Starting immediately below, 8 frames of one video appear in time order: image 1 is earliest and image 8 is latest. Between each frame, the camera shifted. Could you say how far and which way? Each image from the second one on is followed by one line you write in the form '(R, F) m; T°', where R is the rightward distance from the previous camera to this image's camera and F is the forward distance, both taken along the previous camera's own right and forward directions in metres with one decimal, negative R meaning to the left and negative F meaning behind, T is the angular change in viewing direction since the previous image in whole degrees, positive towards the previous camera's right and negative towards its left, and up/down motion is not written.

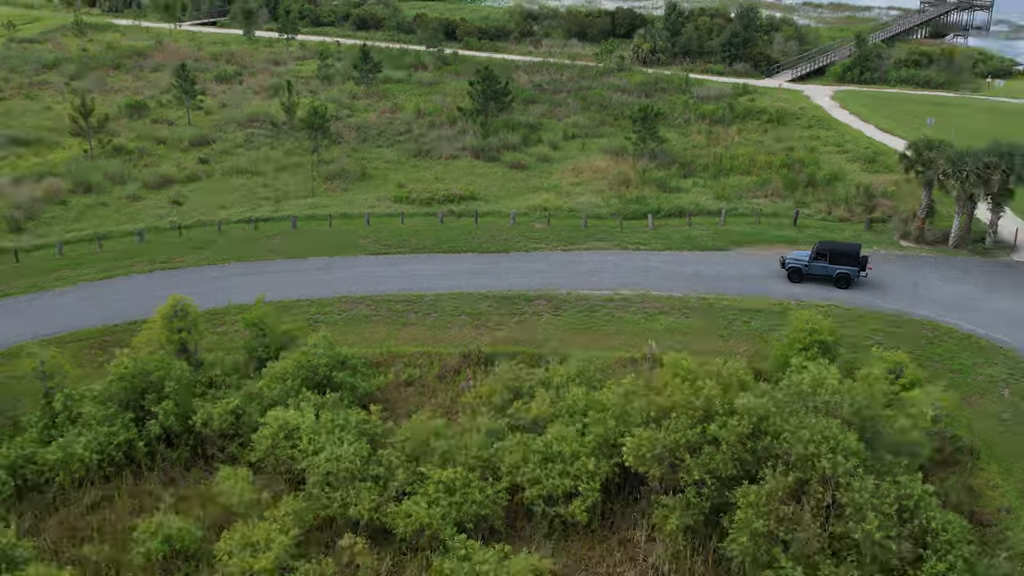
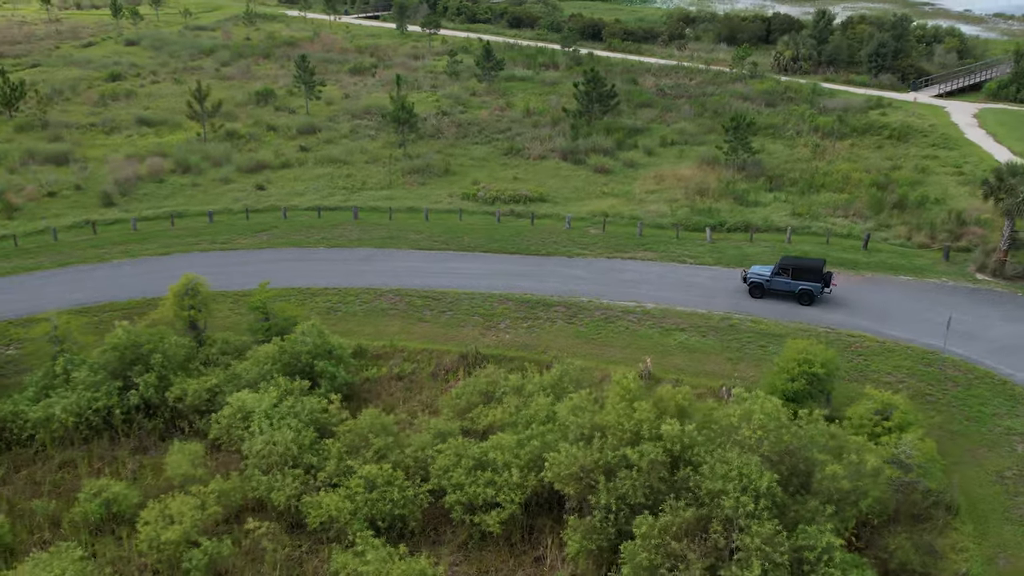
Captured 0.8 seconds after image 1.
(+3.9, +0.6) m; -11°
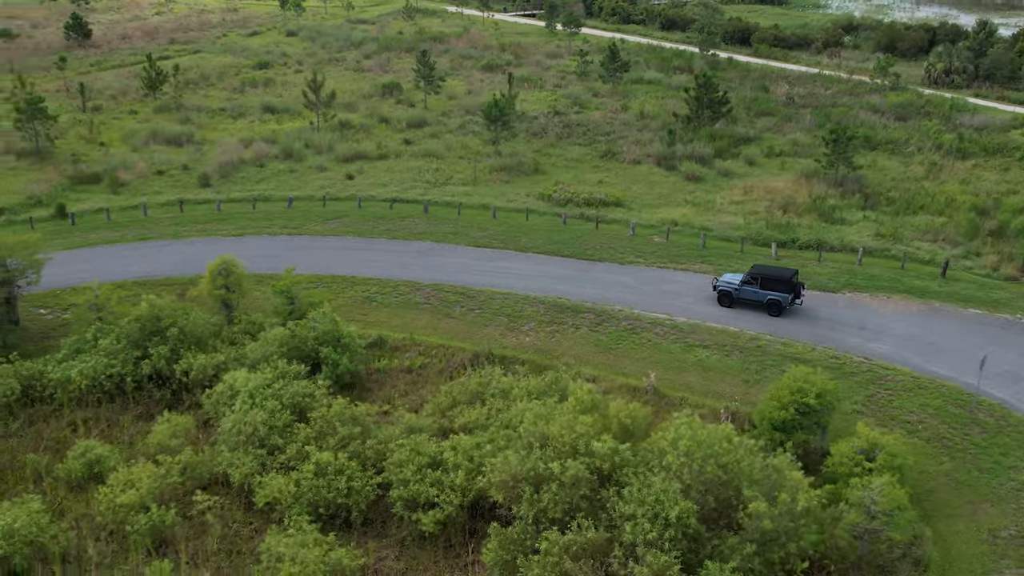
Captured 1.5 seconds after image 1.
(+3.5, +0.5) m; -11°
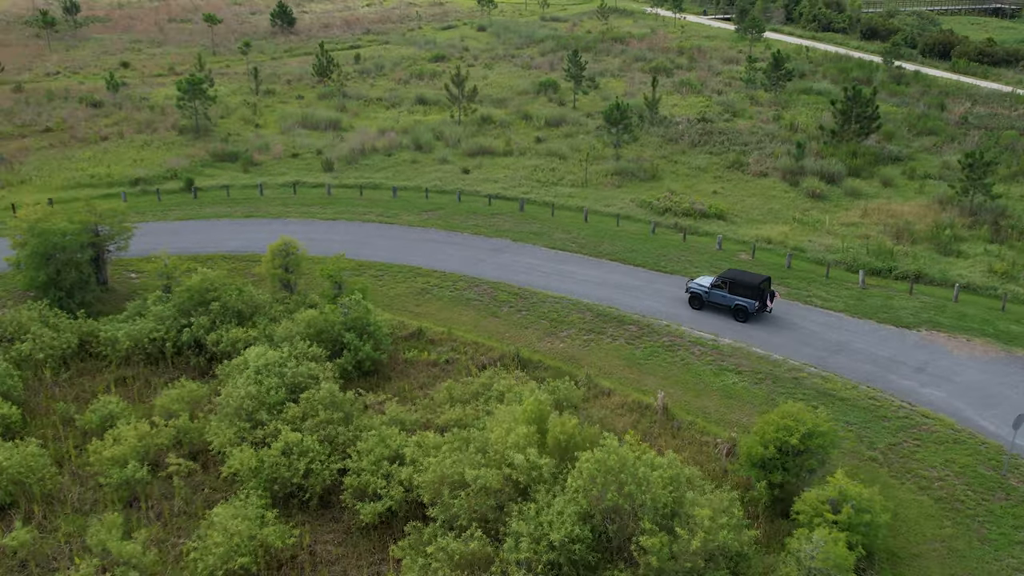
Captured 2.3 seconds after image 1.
(+4.0, +0.7) m; -13°
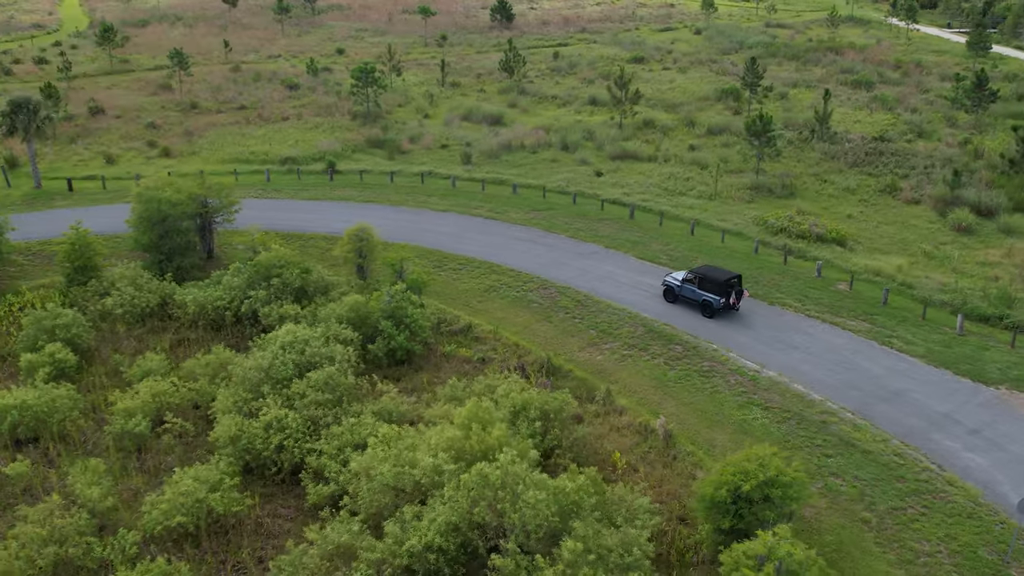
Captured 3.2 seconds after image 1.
(+4.5, +0.8) m; -15°
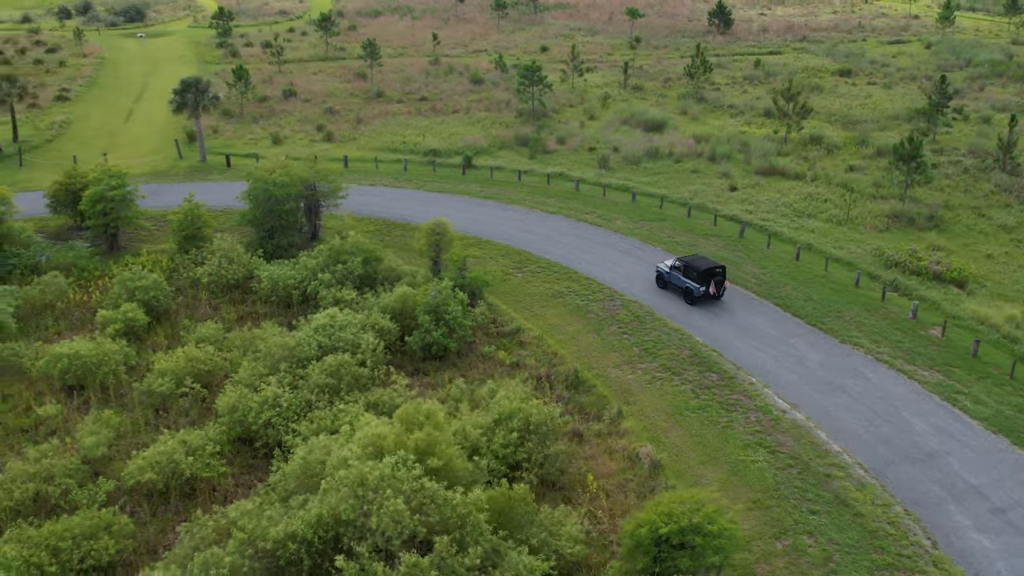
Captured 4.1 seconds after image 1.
(+4.4, +0.8) m; -15°
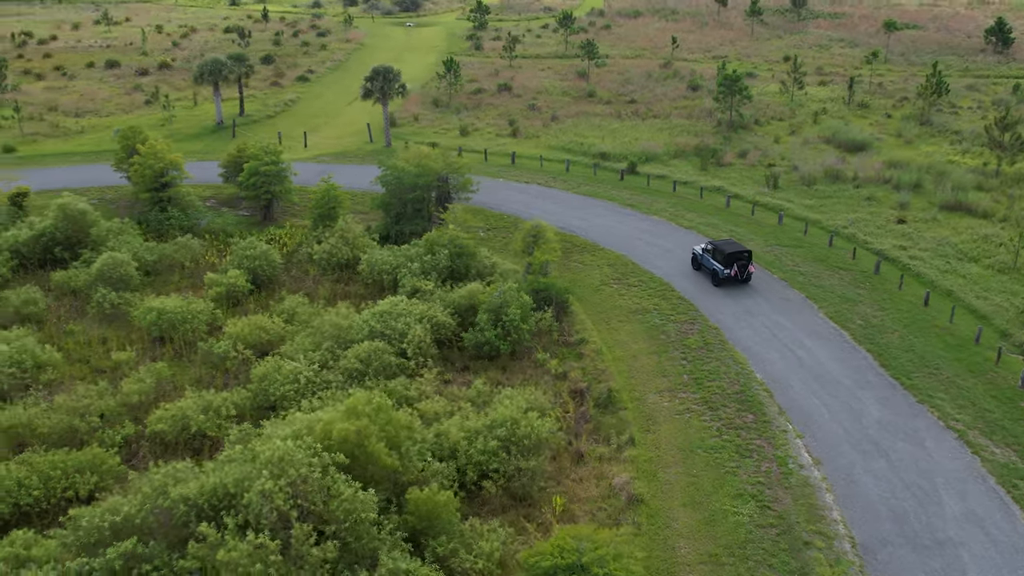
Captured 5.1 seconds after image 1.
(+4.9, +1.0) m; -17°
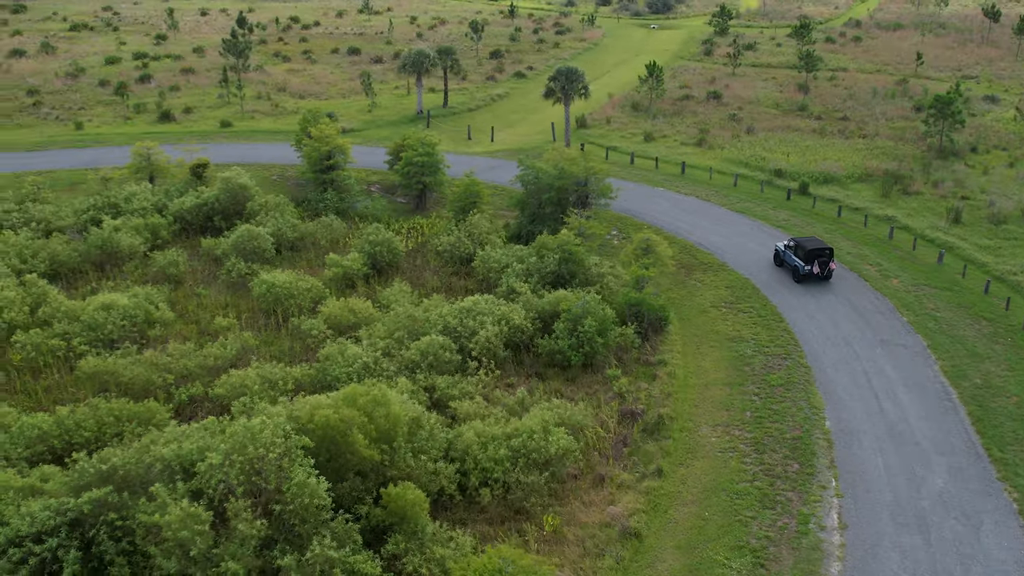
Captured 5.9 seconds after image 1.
(+3.9, +0.8) m; -15°
